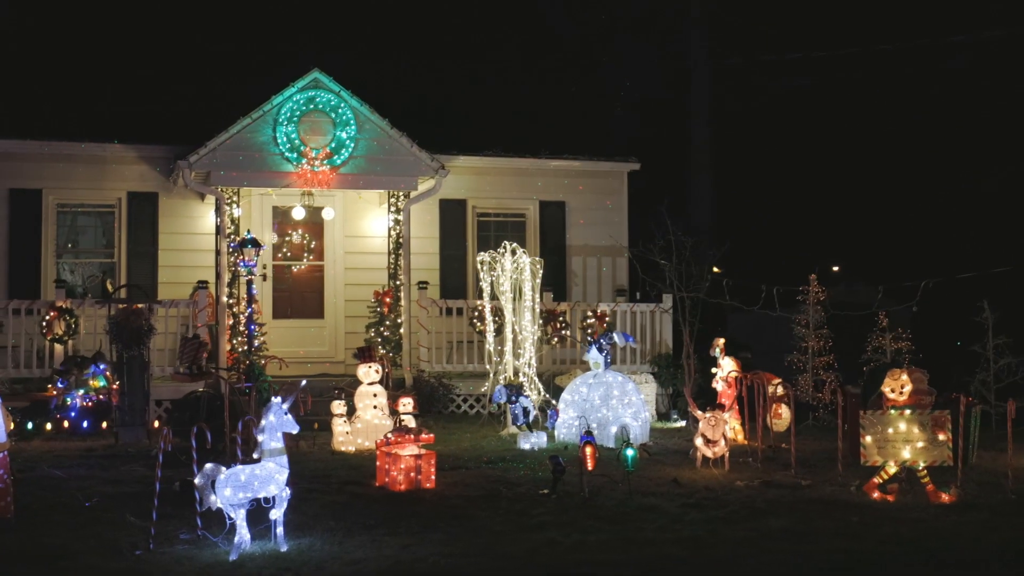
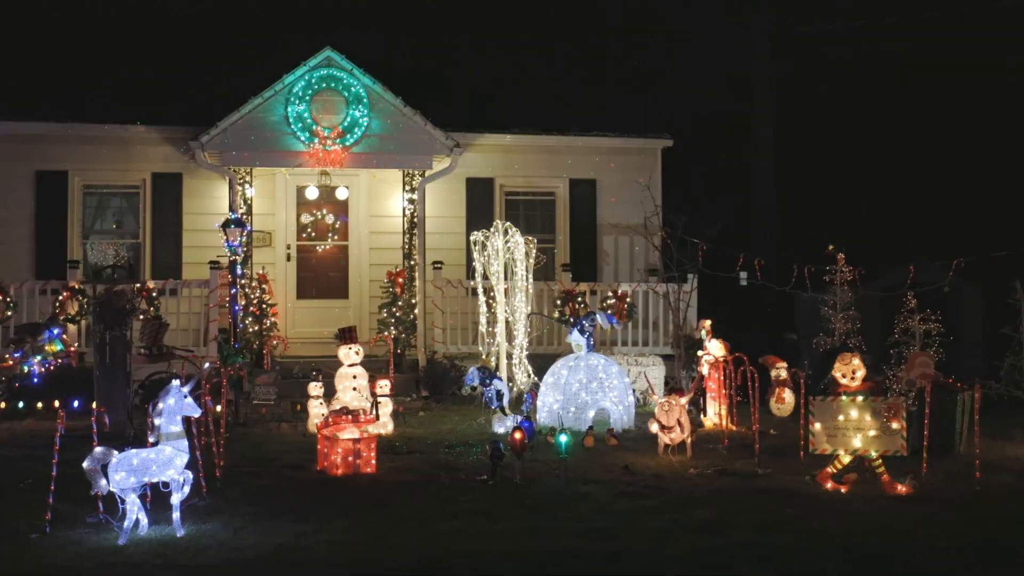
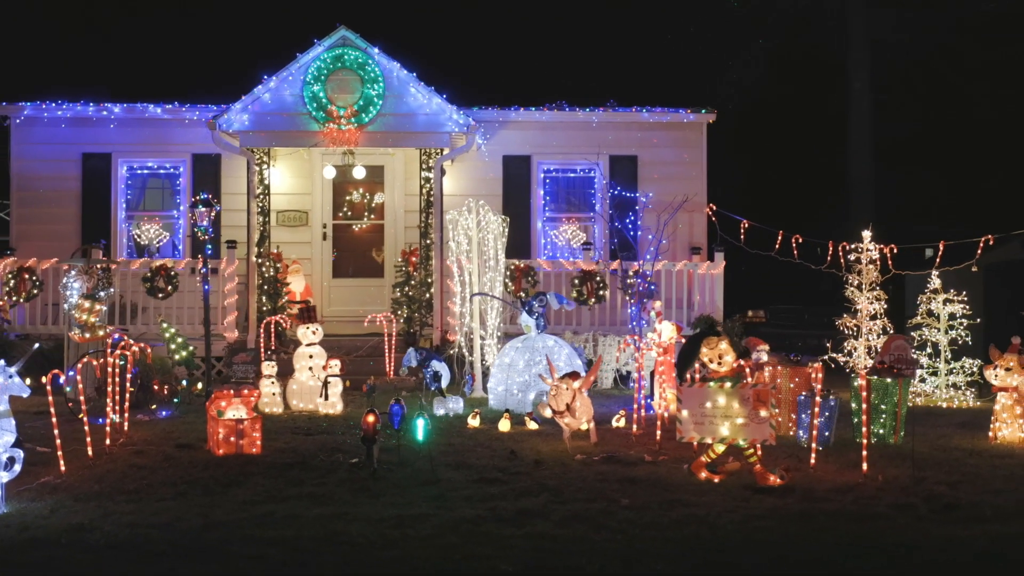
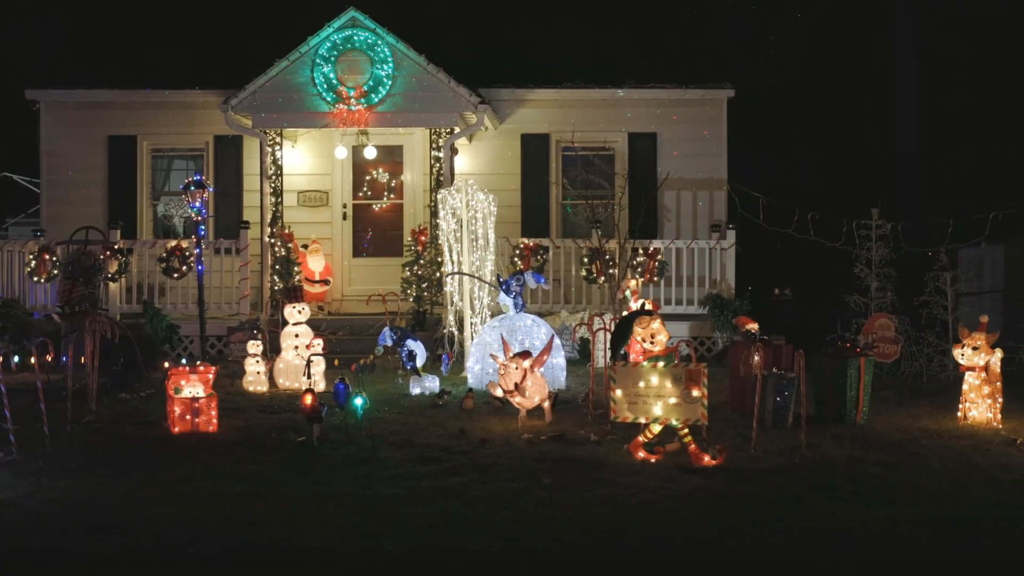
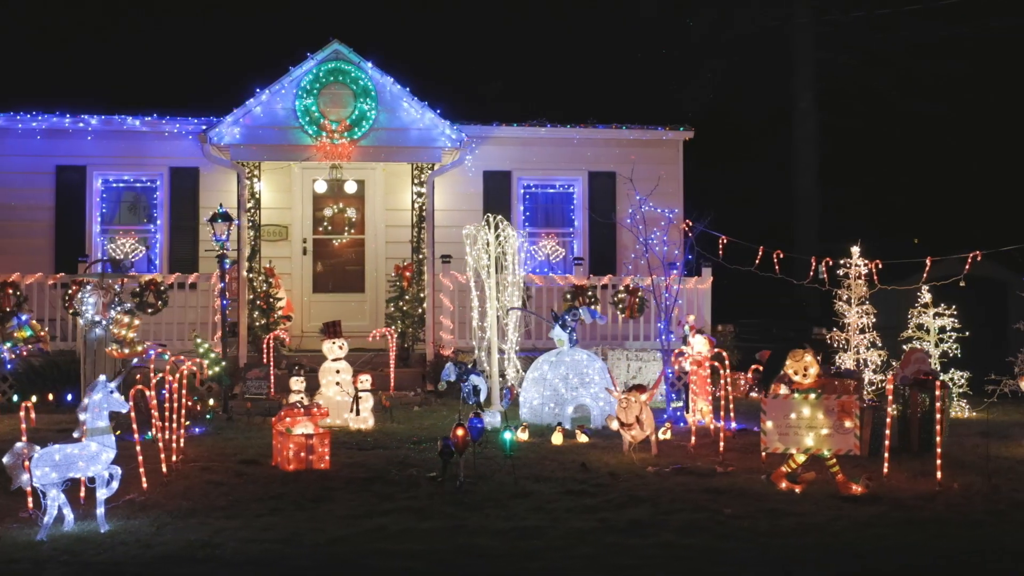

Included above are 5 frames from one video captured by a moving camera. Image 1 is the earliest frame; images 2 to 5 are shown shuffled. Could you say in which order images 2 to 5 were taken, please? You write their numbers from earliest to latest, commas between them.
2, 5, 3, 4
